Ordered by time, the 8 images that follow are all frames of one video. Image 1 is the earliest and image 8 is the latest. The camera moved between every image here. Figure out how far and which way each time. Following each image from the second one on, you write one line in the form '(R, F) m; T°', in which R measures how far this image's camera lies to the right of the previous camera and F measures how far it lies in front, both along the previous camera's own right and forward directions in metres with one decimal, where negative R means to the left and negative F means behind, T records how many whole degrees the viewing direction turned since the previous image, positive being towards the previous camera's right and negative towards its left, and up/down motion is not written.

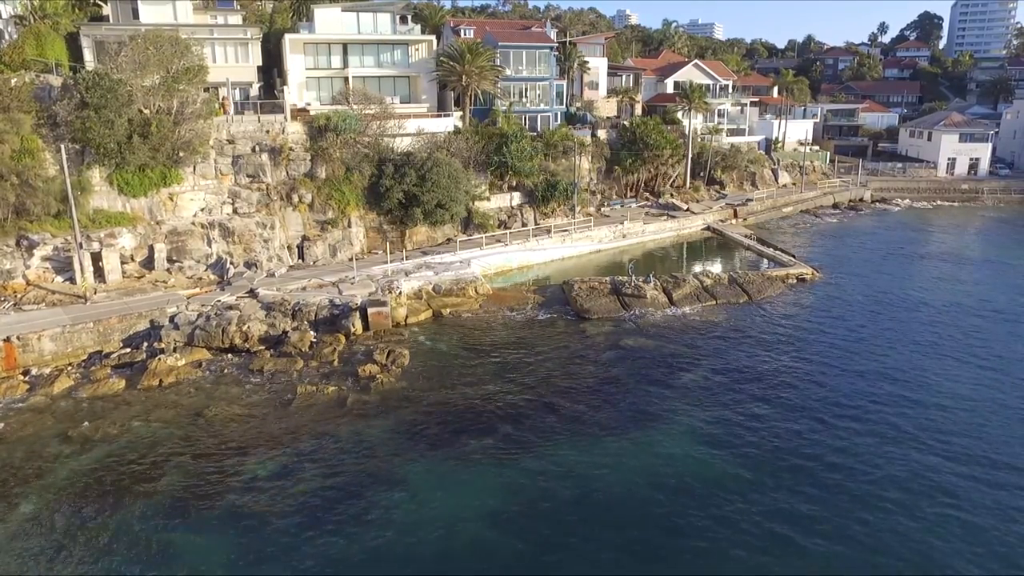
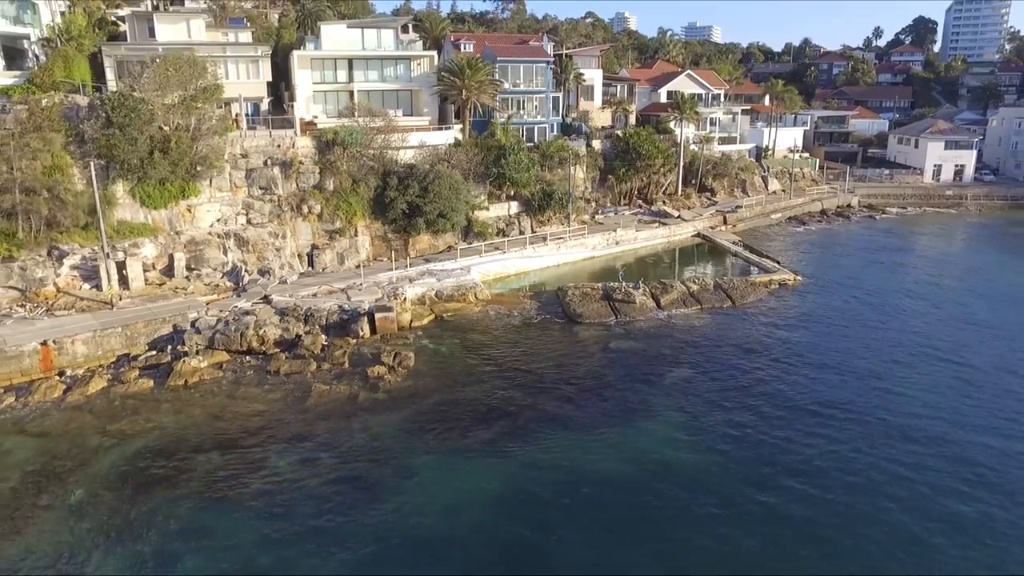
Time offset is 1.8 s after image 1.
(+0.1, -2.0) m; 0°
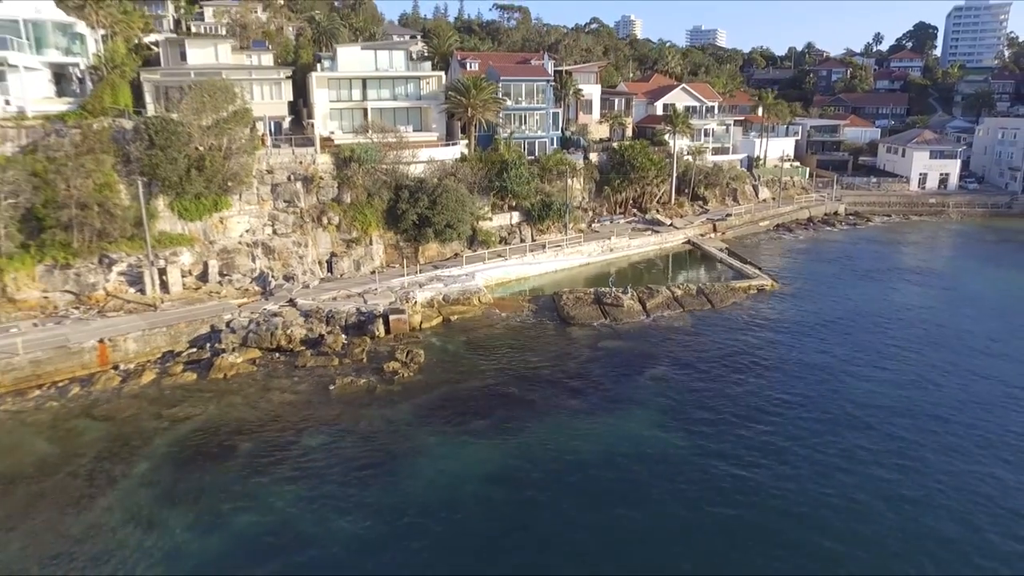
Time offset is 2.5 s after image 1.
(+0.3, -3.6) m; 0°
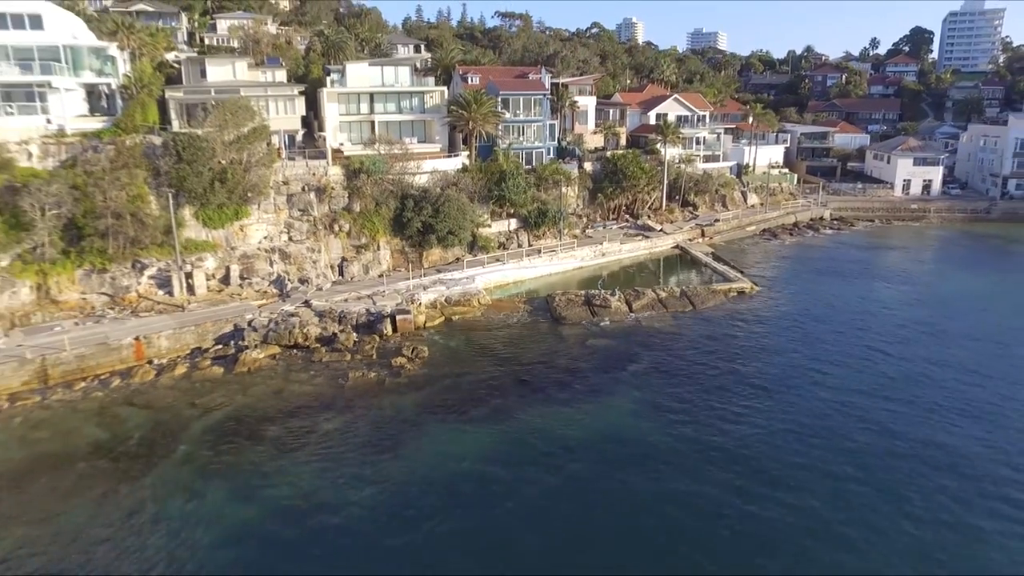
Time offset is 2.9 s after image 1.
(+0.3, -3.2) m; 0°
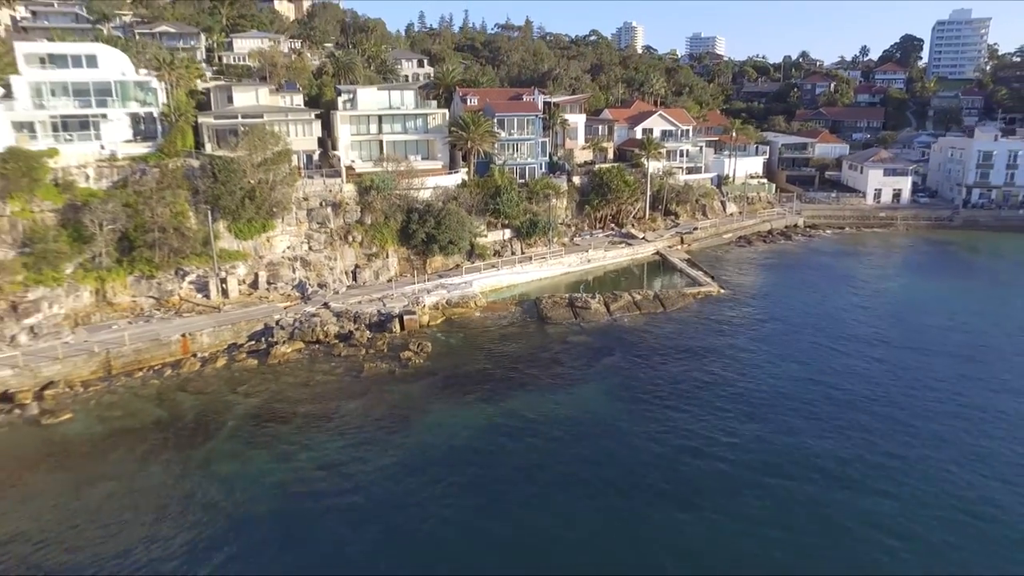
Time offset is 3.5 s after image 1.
(+0.6, -5.7) m; 0°
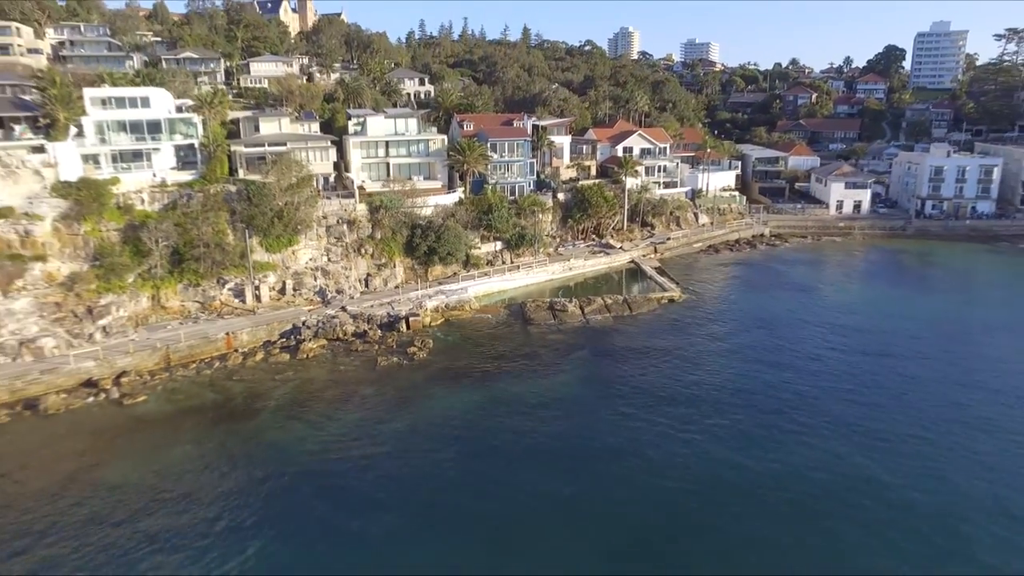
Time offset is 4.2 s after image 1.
(+0.8, -8.0) m; 0°
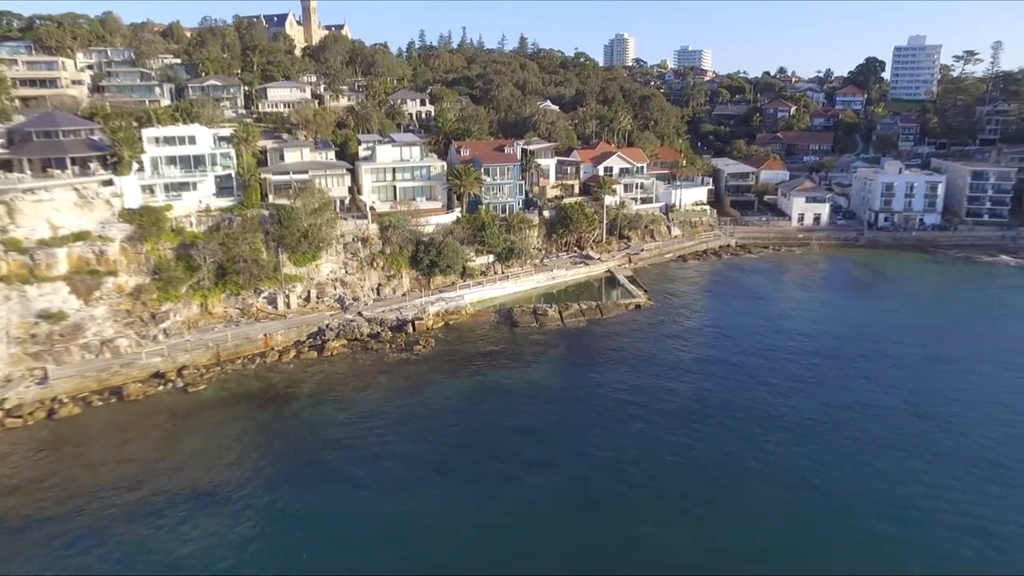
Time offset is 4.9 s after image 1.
(+0.9, -9.8) m; 0°
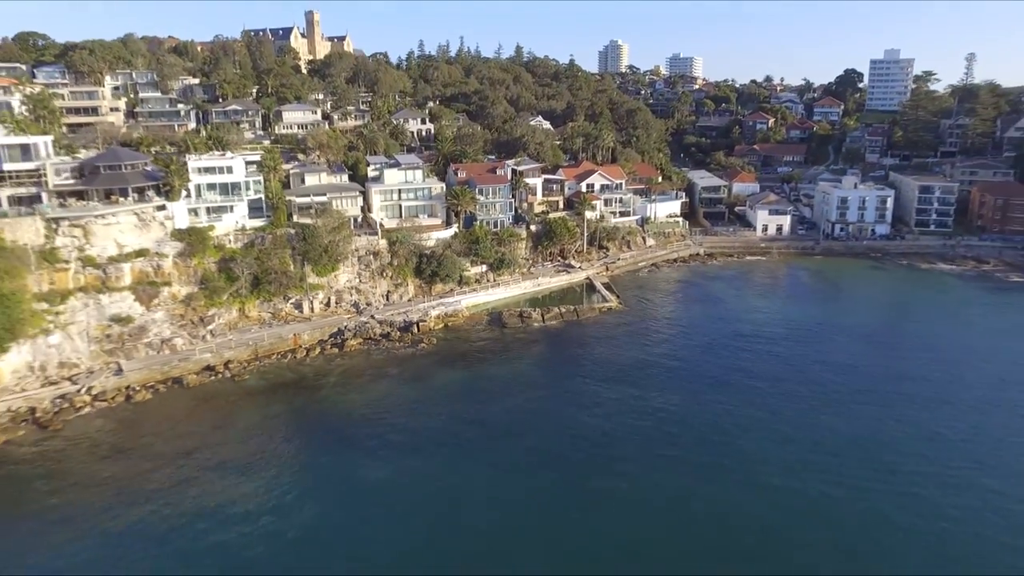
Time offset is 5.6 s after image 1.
(+0.9, -11.0) m; 0°
